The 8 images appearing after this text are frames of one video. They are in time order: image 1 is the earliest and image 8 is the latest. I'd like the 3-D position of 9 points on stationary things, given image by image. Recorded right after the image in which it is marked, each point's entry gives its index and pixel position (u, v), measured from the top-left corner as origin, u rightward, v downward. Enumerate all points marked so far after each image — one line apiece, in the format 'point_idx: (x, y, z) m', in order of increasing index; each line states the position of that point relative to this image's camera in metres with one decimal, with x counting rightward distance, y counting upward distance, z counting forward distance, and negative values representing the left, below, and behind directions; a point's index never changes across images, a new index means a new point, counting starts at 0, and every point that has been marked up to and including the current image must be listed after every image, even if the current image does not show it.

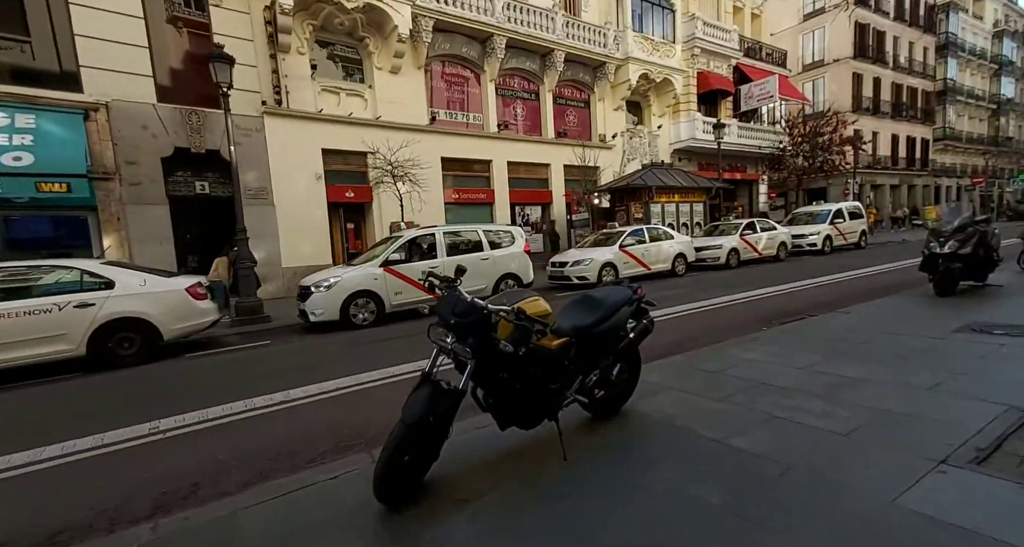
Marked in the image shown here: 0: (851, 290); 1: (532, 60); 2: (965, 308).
0: (+6.9, -0.4, +9.8) m
1: (+0.8, +8.1, +18.1) m
2: (+6.5, -0.5, +7.0) m
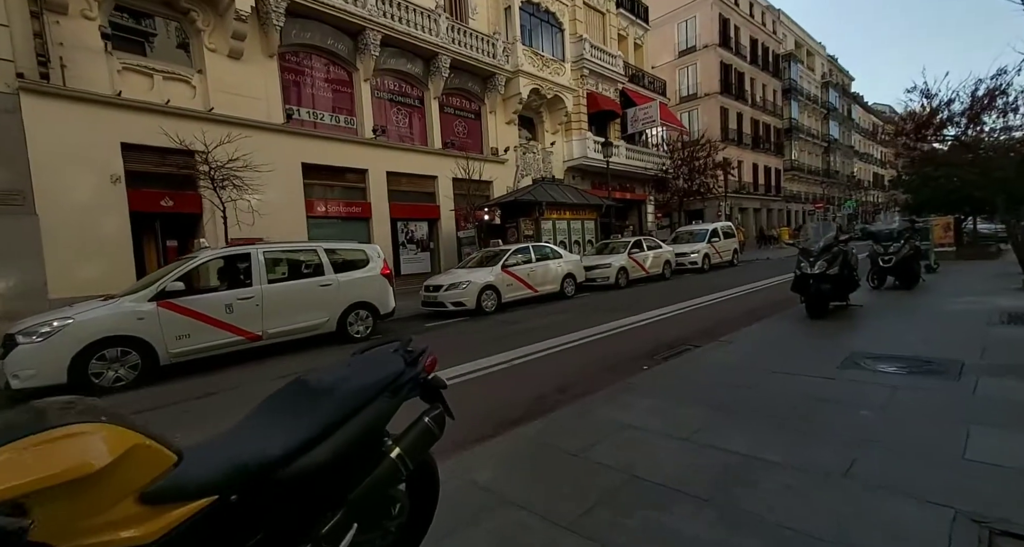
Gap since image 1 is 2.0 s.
0: (+4.4, -0.8, +9.4) m
1: (-3.4, +7.3, +16.5) m
2: (+4.5, -0.8, +6.5) m
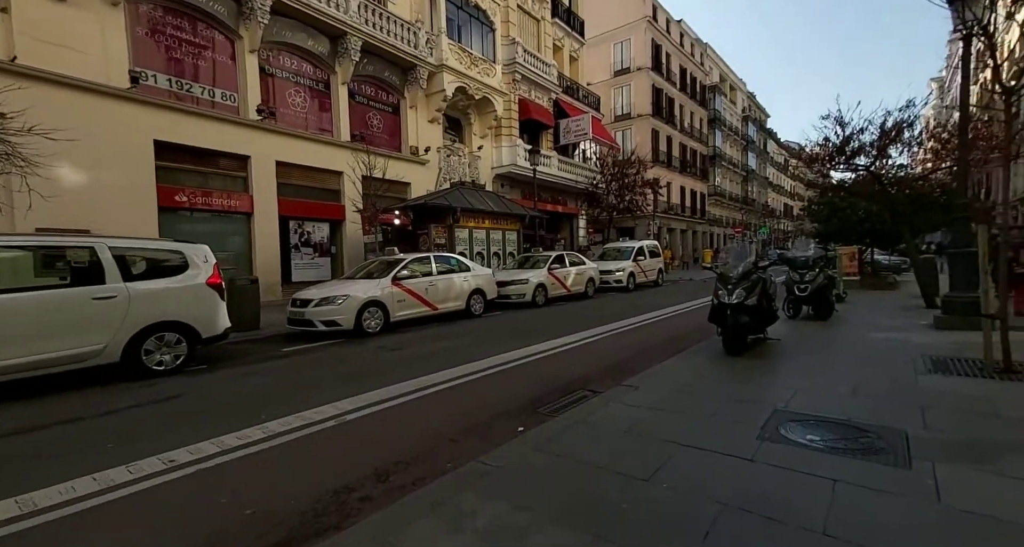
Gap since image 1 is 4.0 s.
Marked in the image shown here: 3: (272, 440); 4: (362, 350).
0: (+2.4, -1.2, +8.4) m
1: (-5.9, +7.1, +14.6) m
2: (+2.9, -1.2, +5.5) m
3: (-1.8, -1.3, +3.6) m
4: (-2.4, -1.2, +7.6) m
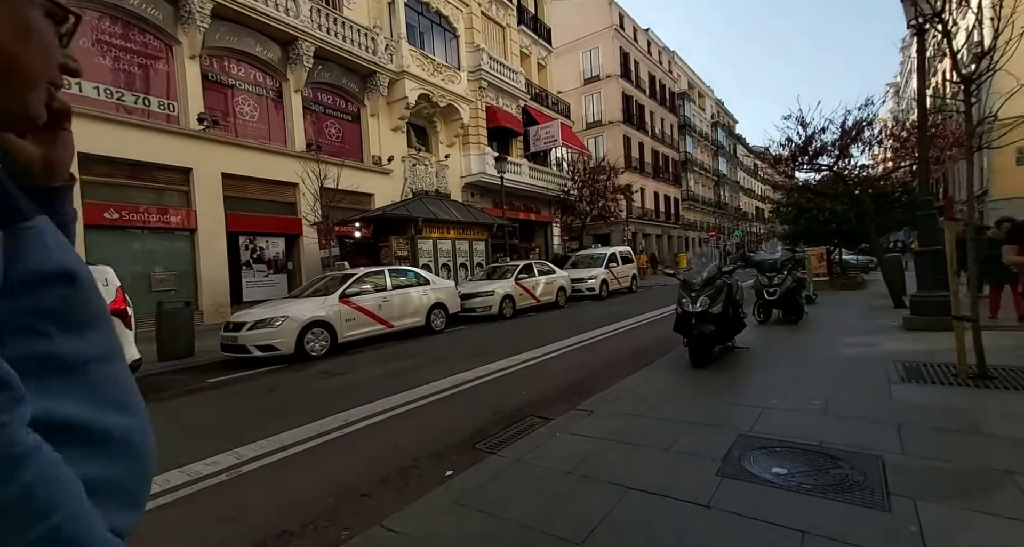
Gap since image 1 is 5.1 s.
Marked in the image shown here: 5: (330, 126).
0: (+1.7, -1.3, +7.9) m
1: (-7.1, +6.6, +14.0) m
2: (+2.3, -1.3, +5.1) m
3: (-2.3, -1.4, +2.9) m
4: (-3.0, -1.5, +7.0) m
5: (-6.1, +4.9, +16.1) m
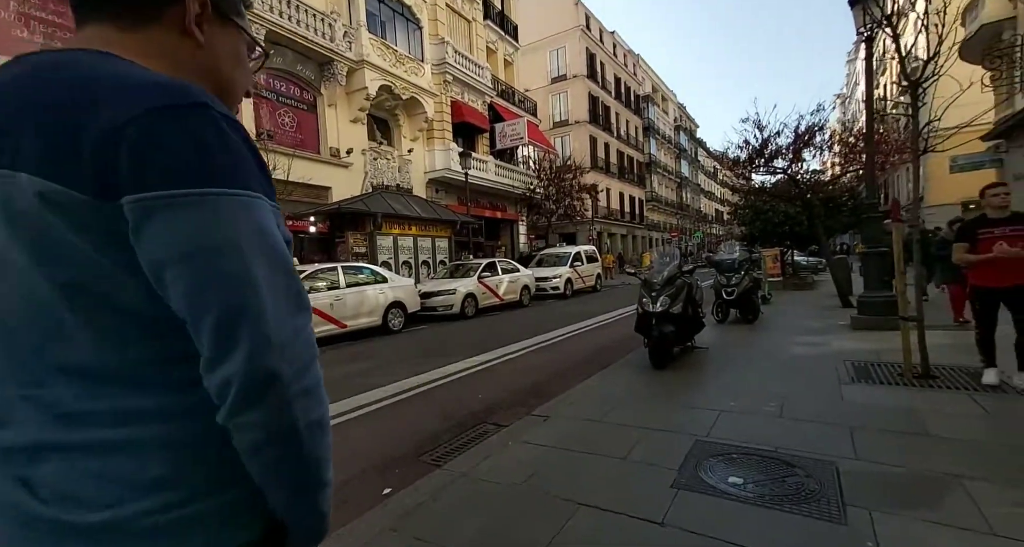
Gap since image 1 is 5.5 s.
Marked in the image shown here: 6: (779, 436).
0: (+1.0, -1.3, +7.8) m
1: (-8.1, +6.7, +13.2) m
2: (+1.8, -1.3, +5.0) m
3: (-2.6, -1.4, +2.5) m
4: (-3.6, -1.5, +6.5) m
5: (-7.3, +5.1, +15.3) m
6: (+2.2, -1.3, +3.9) m
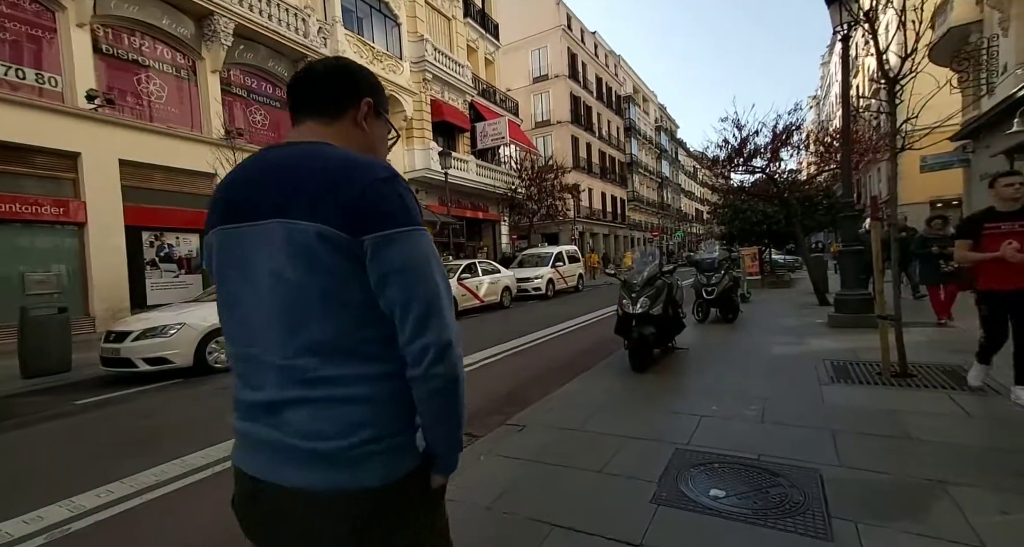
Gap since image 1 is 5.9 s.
0: (+0.7, -1.4, +7.6) m
1: (-8.7, +6.6, +12.7) m
2: (+1.6, -1.3, +4.9) m
3: (-2.8, -1.5, +2.3) m
4: (-3.9, -1.5, +6.2) m
5: (-8.0, +5.0, +14.9) m
6: (+2.0, -1.3, +3.8) m
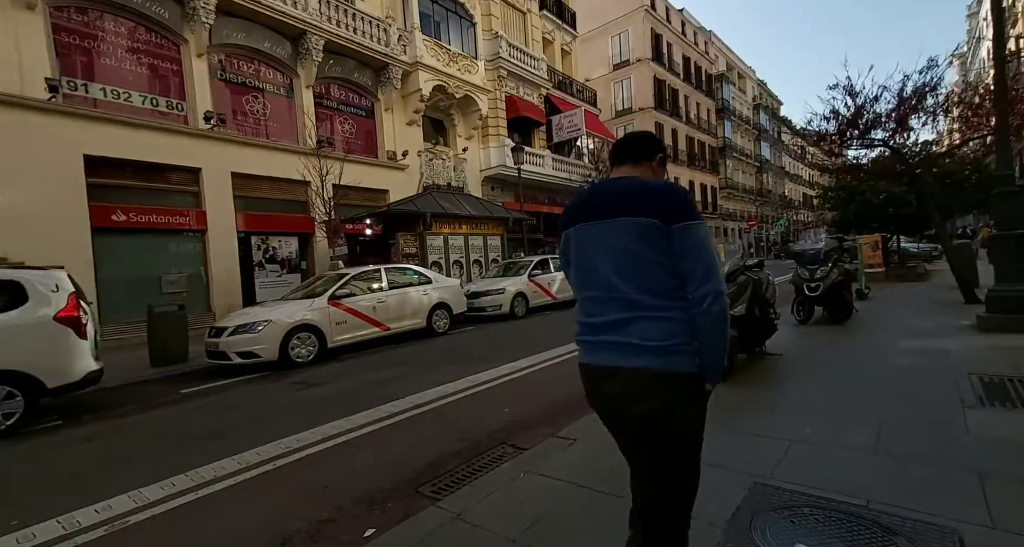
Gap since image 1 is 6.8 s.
0: (+1.7, -1.3, +7.0) m
1: (-6.7, +6.6, +13.6) m
2: (+2.1, -1.3, +4.1) m
3: (-2.7, -1.5, +2.3) m
4: (-3.1, -1.5, +6.4) m
5: (-5.6, +5.0, +15.7) m
6: (+2.2, -1.3, +2.9) m
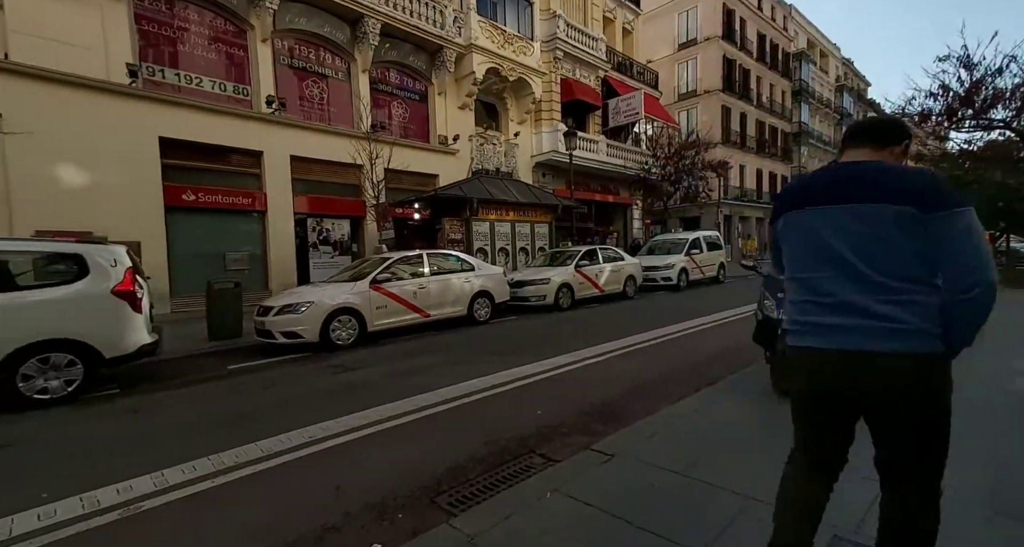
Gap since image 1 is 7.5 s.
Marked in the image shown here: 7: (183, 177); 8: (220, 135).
0: (+2.2, -1.2, +6.5) m
1: (-5.1, +7.1, +13.8) m
2: (+2.3, -1.3, +3.6) m
3: (-2.7, -1.4, +2.3) m
4: (-2.6, -1.3, +6.4) m
5: (-3.8, +5.5, +15.7) m
6: (+2.3, -1.3, +2.4) m
7: (-7.8, +2.3, +11.2) m
8: (-7.1, +3.3, +11.5) m
